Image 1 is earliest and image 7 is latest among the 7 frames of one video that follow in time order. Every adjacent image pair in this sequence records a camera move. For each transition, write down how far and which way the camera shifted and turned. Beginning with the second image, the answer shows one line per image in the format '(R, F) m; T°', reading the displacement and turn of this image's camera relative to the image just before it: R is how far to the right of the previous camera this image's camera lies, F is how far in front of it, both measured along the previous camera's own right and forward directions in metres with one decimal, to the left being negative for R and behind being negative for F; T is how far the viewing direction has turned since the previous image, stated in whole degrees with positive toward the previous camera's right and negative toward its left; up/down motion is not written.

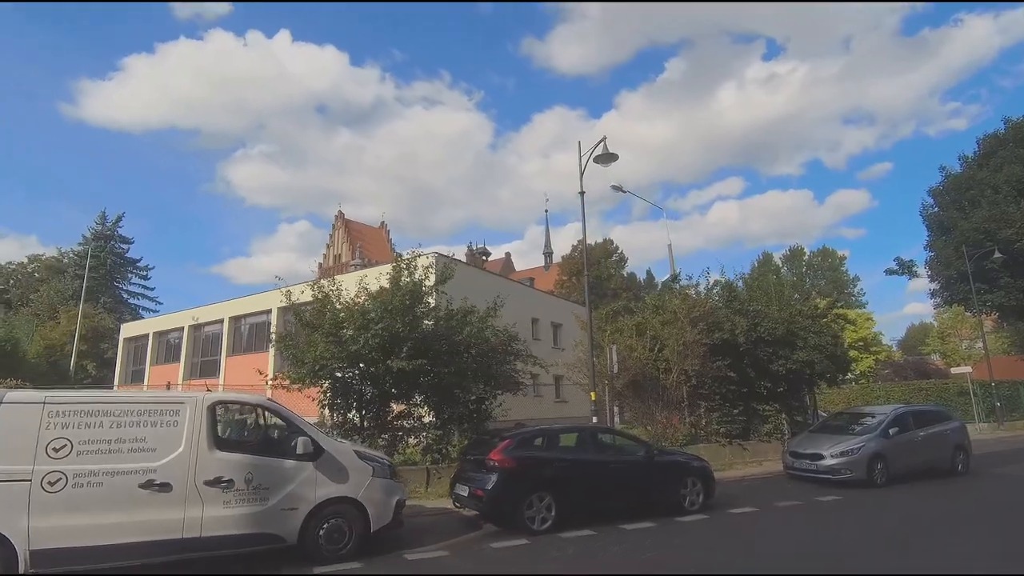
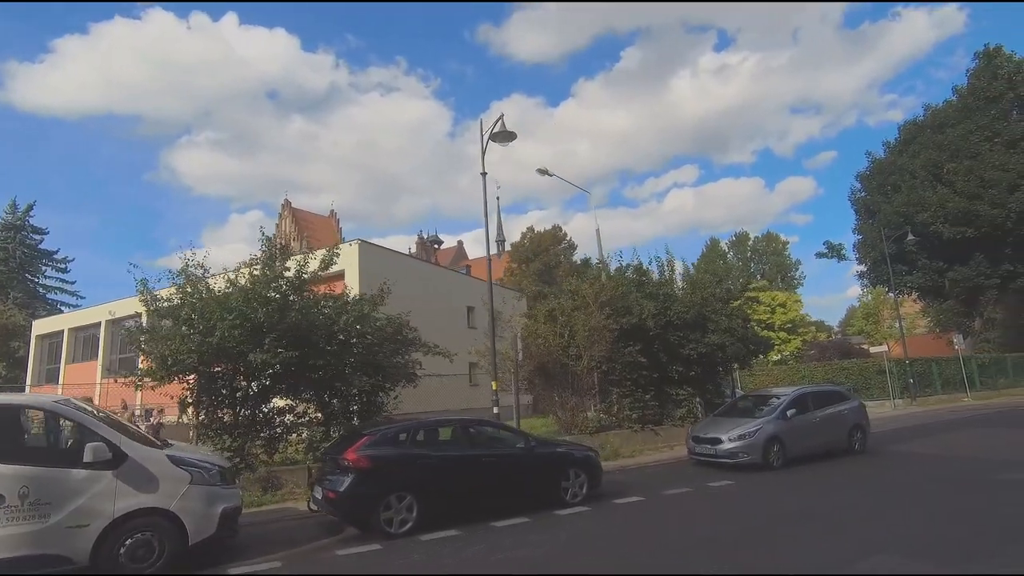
(+1.6, +0.6) m; +4°
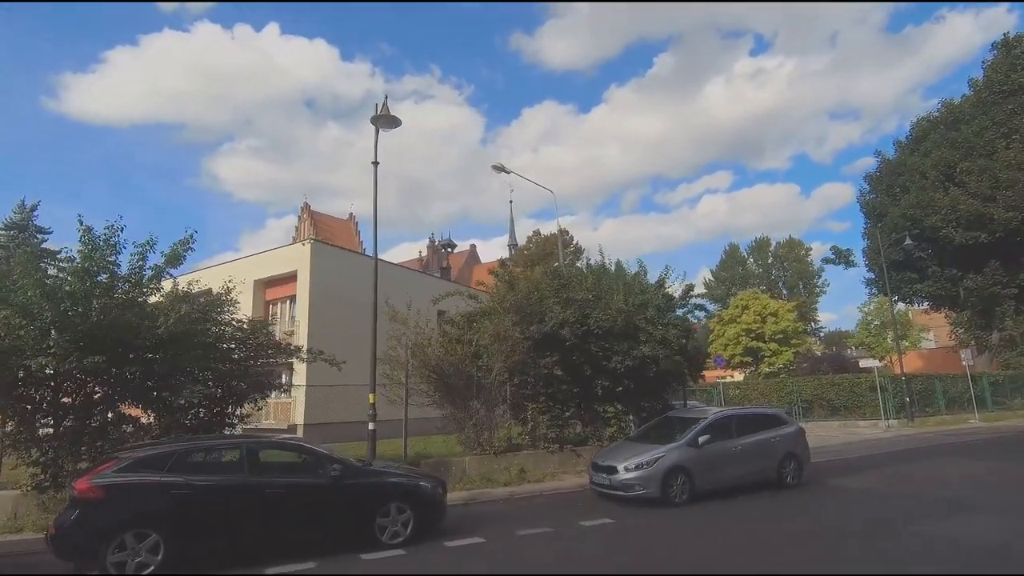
(+3.2, +1.6) m; -3°
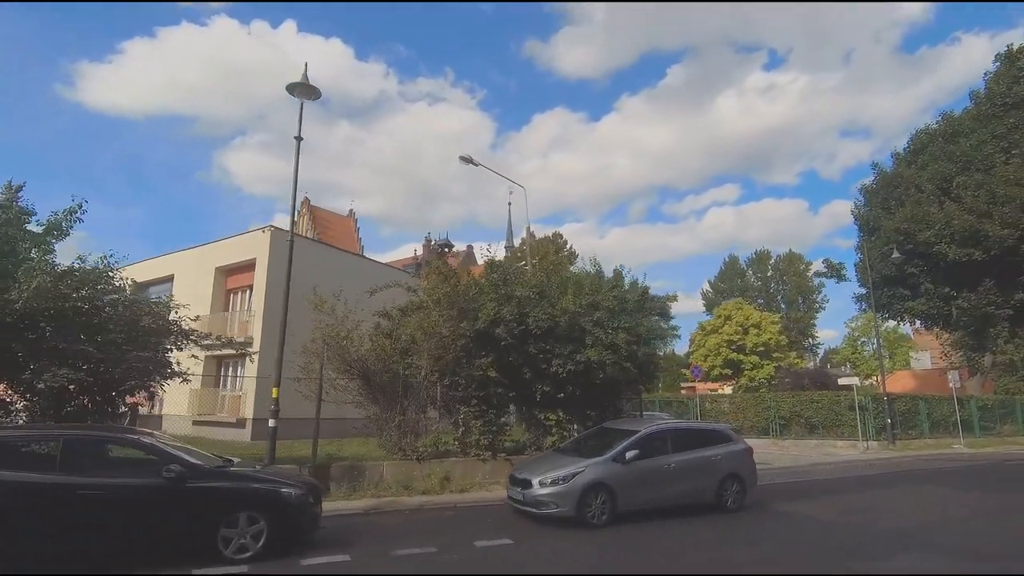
(+1.6, +1.1) m; 0°
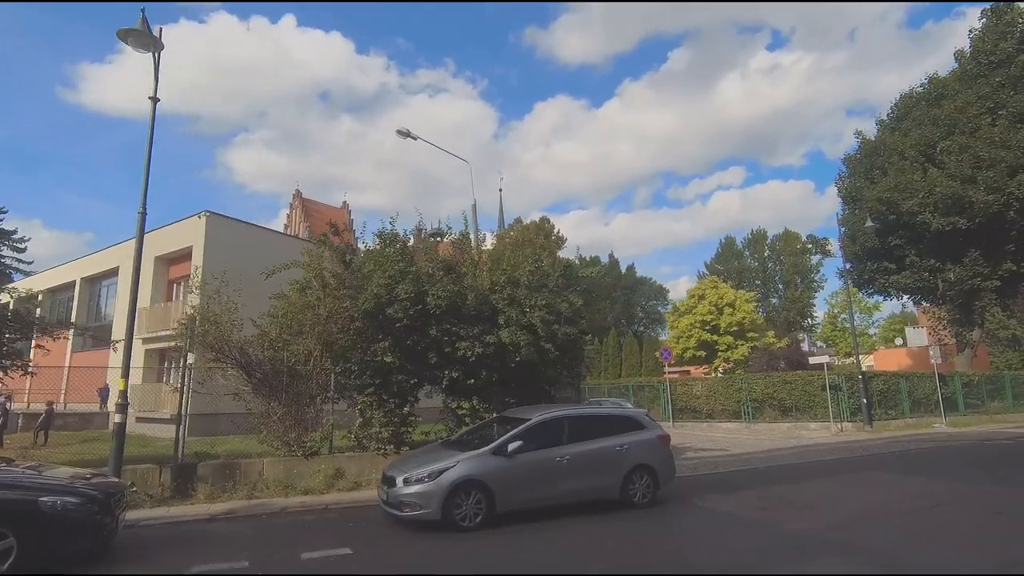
(+2.3, +1.3) m; -1°
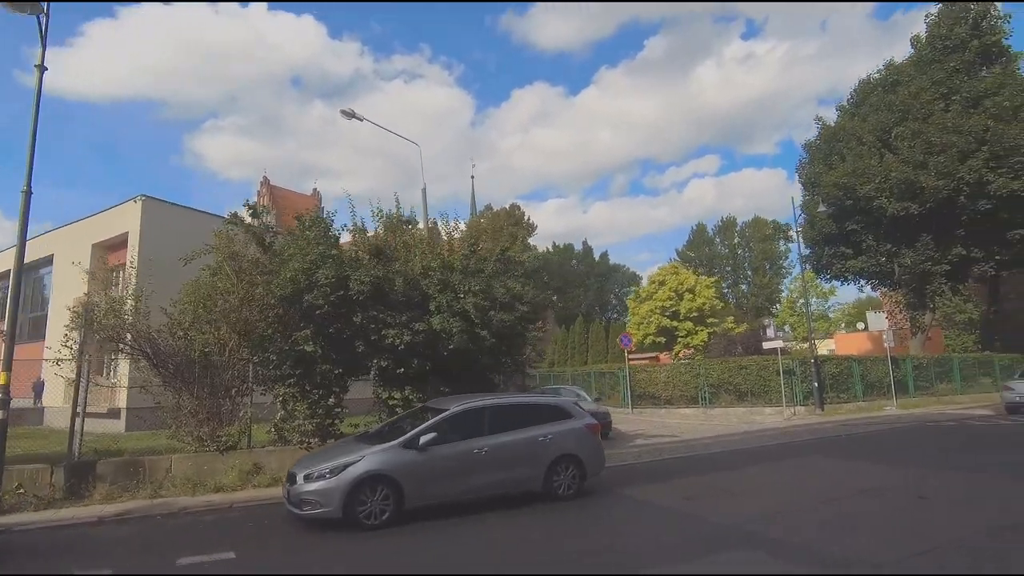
(+1.0, +0.5) m; +2°
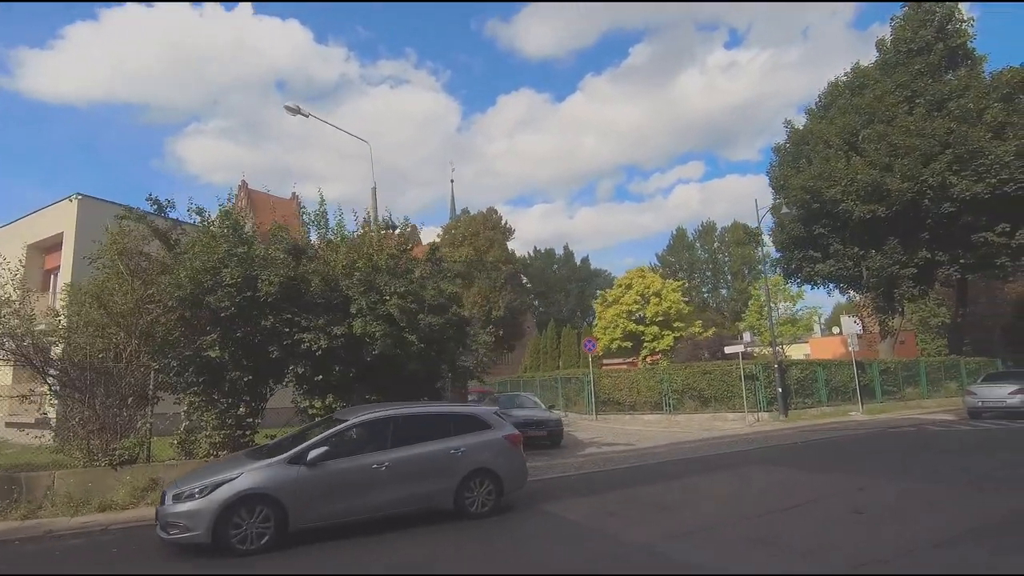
(+1.2, +0.7) m; +1°
